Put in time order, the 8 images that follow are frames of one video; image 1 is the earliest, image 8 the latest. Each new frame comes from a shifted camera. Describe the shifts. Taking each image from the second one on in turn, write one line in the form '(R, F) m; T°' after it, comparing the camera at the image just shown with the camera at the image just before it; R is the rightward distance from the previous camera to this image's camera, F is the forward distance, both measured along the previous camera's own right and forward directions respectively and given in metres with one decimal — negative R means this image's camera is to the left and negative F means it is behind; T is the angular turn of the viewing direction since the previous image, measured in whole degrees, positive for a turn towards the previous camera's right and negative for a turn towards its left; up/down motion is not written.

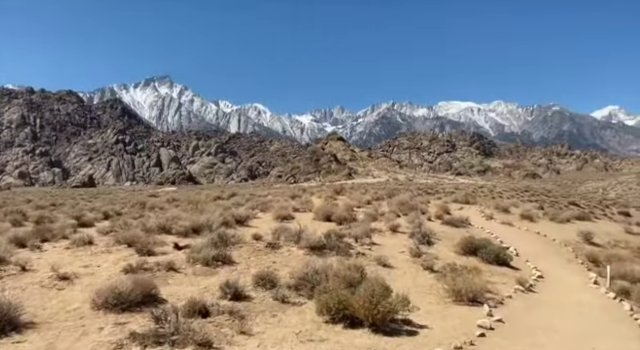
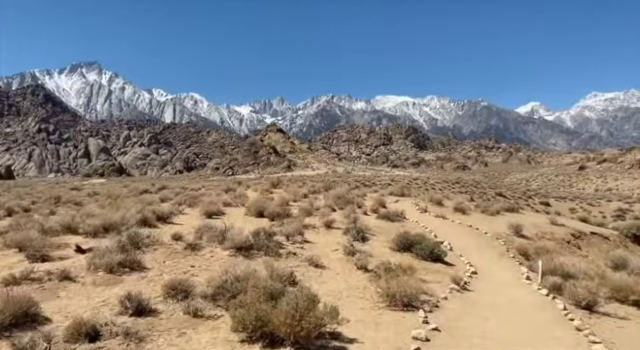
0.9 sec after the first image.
(+0.3, +0.9) m; +7°
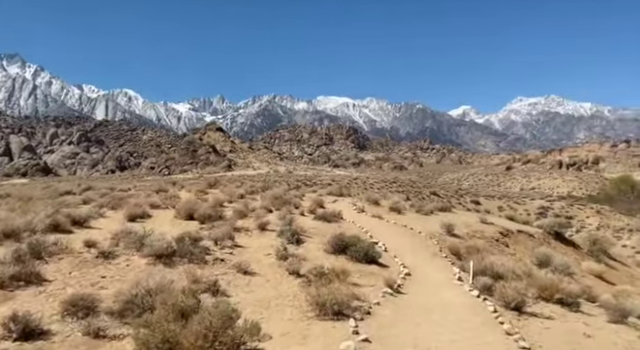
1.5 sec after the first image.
(+0.2, +0.5) m; +7°
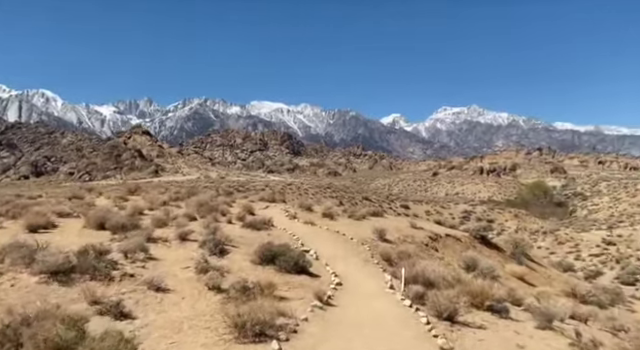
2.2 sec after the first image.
(+0.2, +0.8) m; +8°
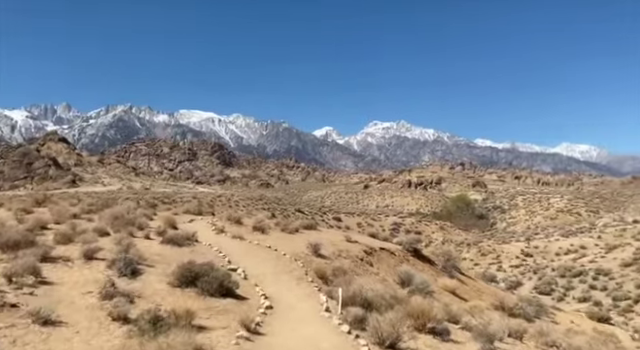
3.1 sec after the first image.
(+0.1, +1.3) m; +8°
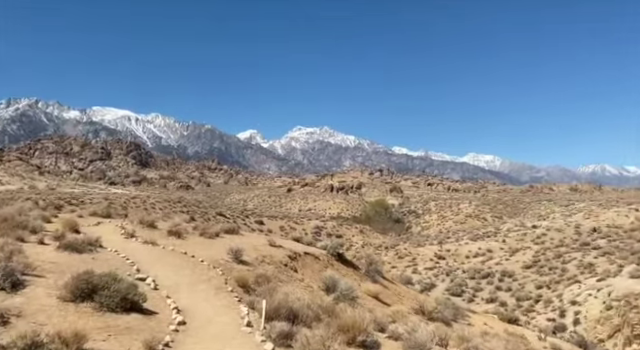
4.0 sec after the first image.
(0.0, +1.2) m; +9°
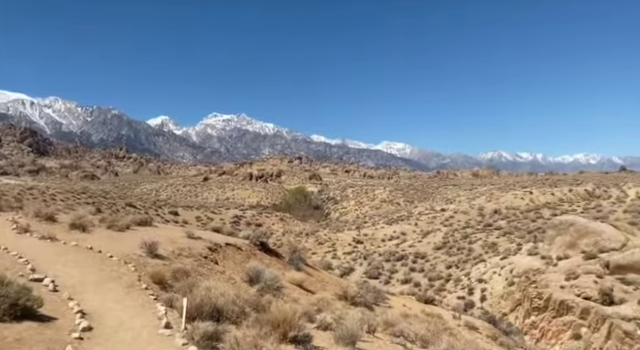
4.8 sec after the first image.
(-0.2, +0.9) m; +9°
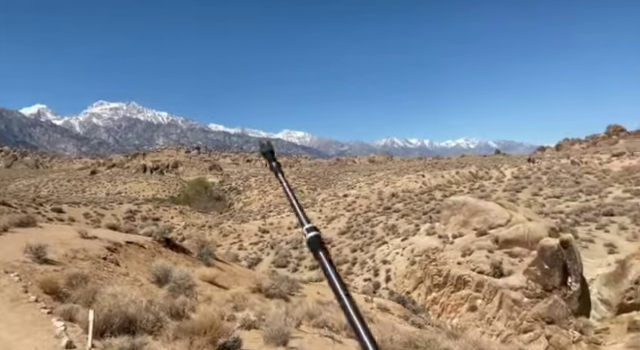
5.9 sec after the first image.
(-0.5, +1.2) m; +11°
